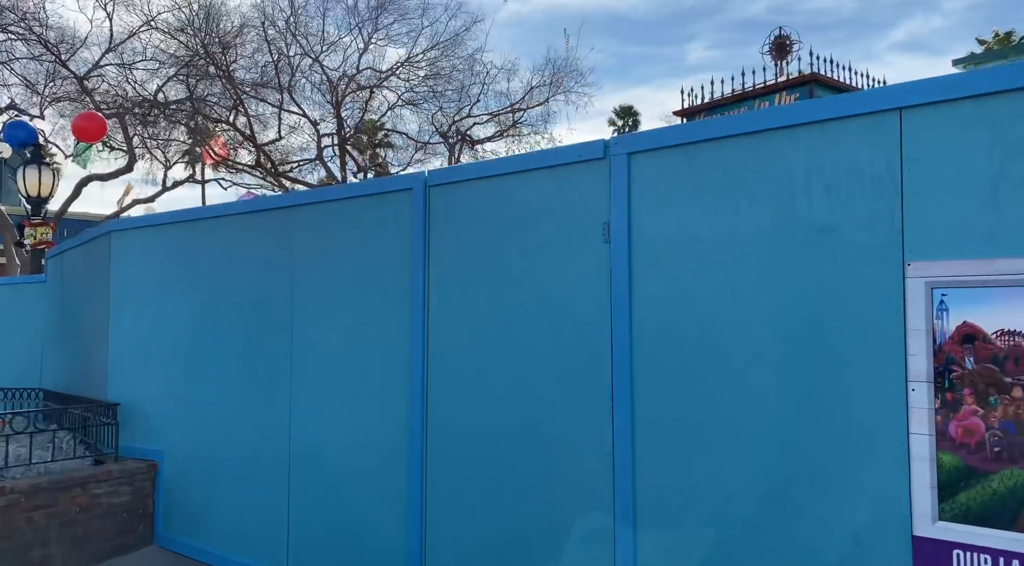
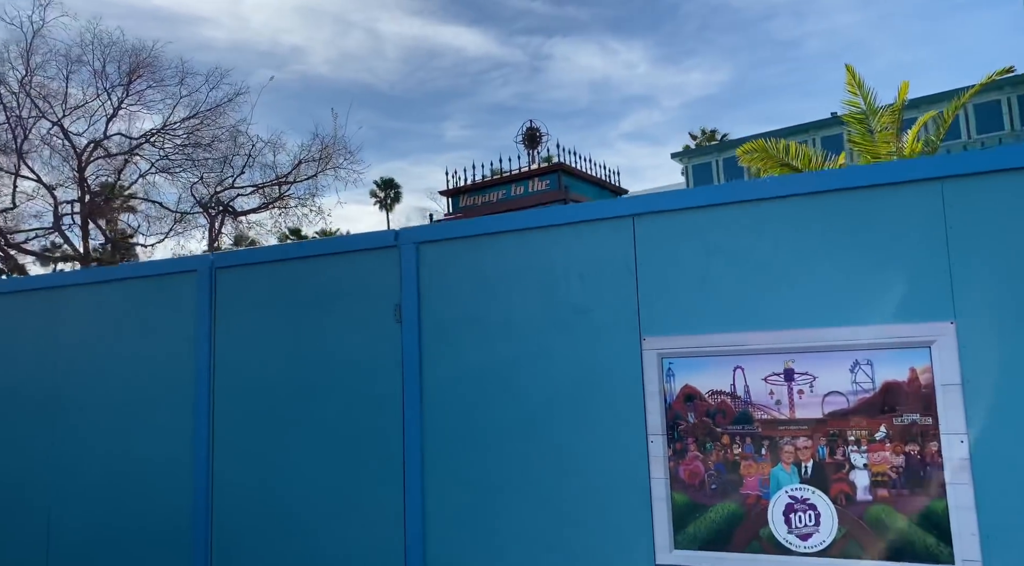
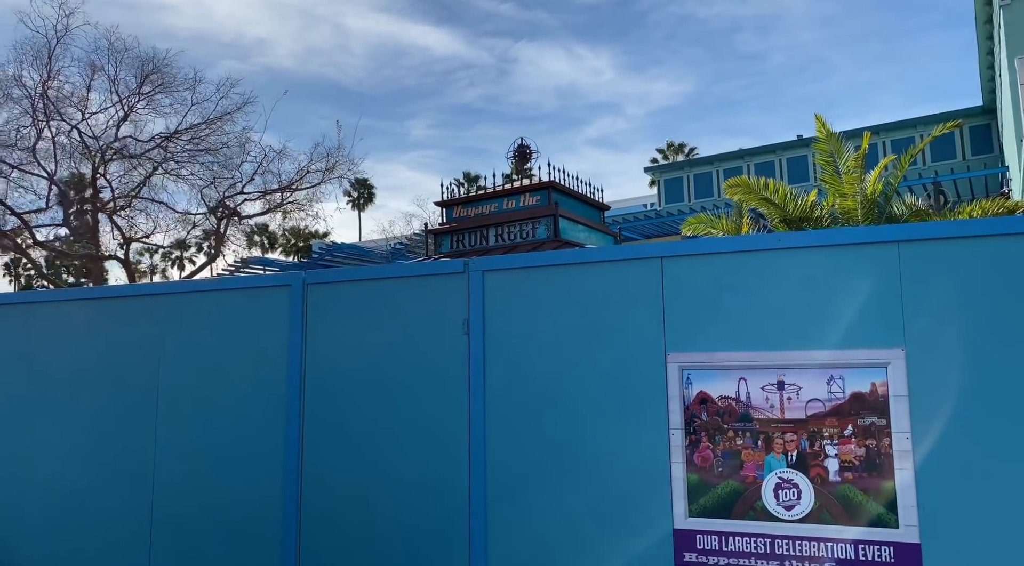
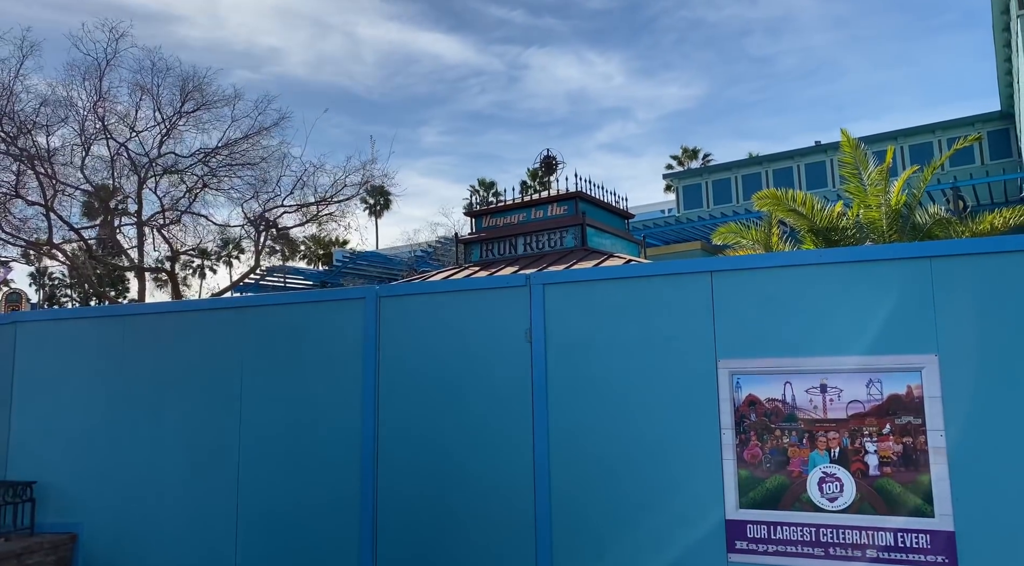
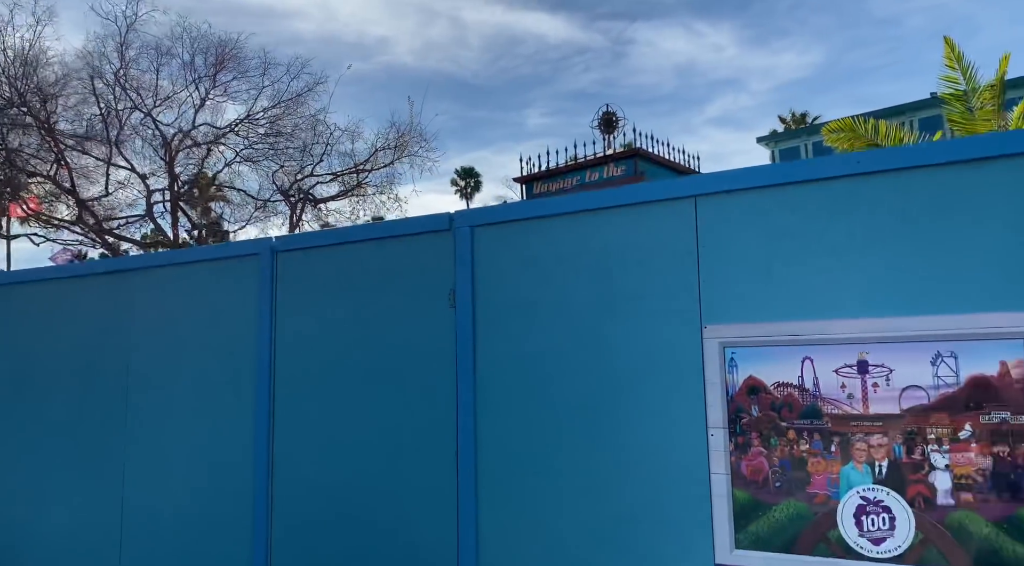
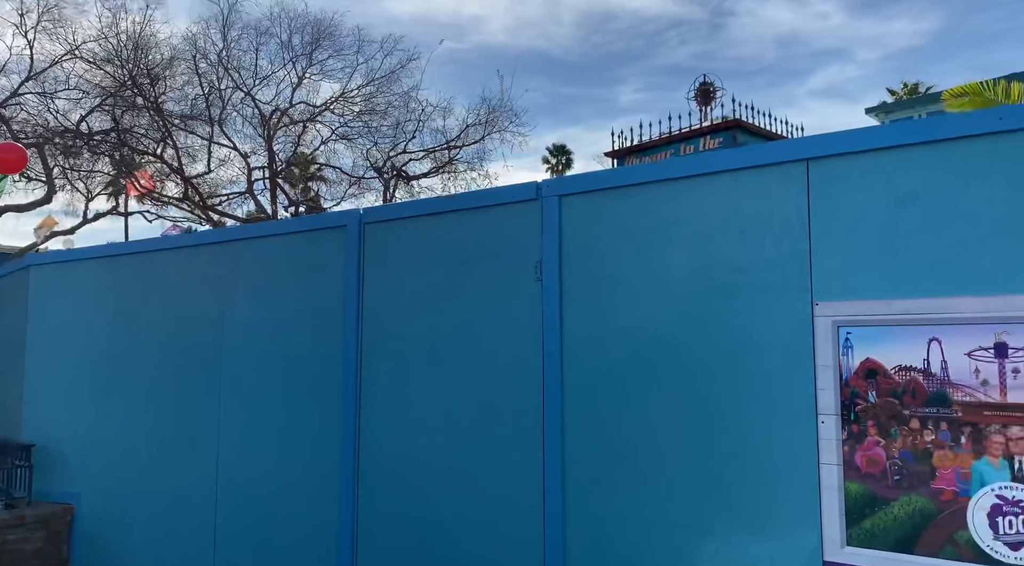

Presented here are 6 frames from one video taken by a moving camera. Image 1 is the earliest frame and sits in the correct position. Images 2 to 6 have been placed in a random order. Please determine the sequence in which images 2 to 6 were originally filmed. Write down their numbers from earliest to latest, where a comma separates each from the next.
6, 5, 2, 3, 4
